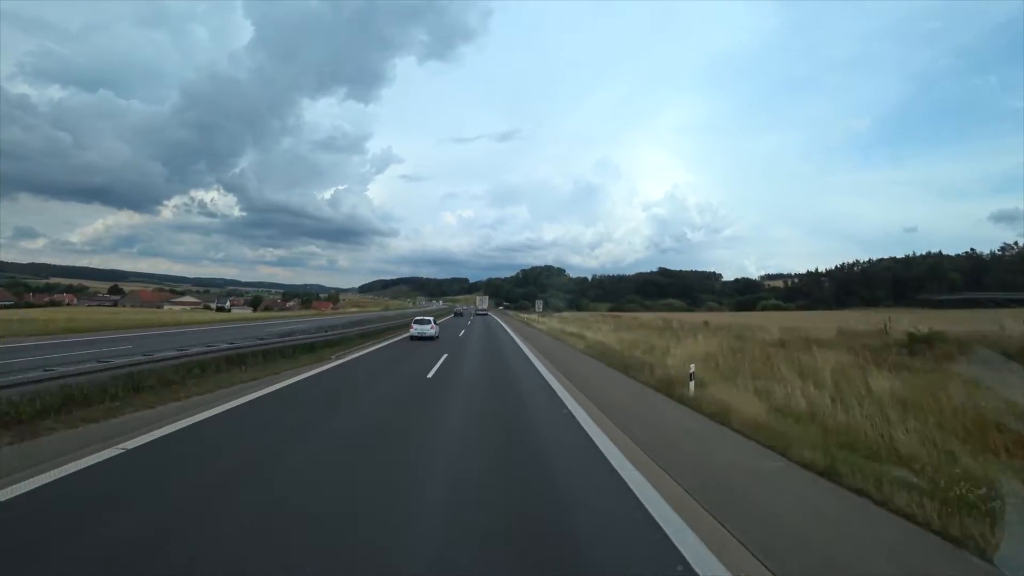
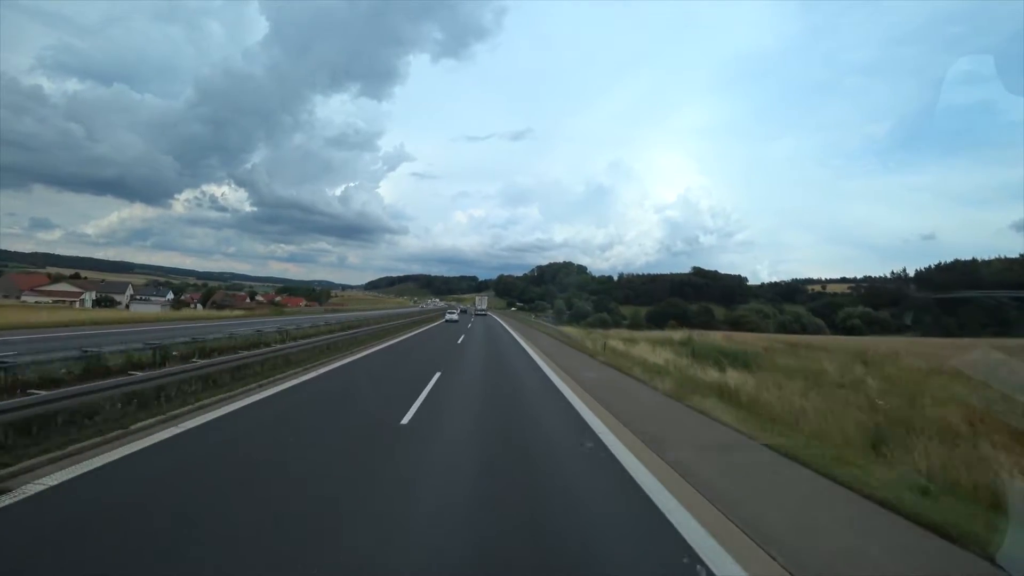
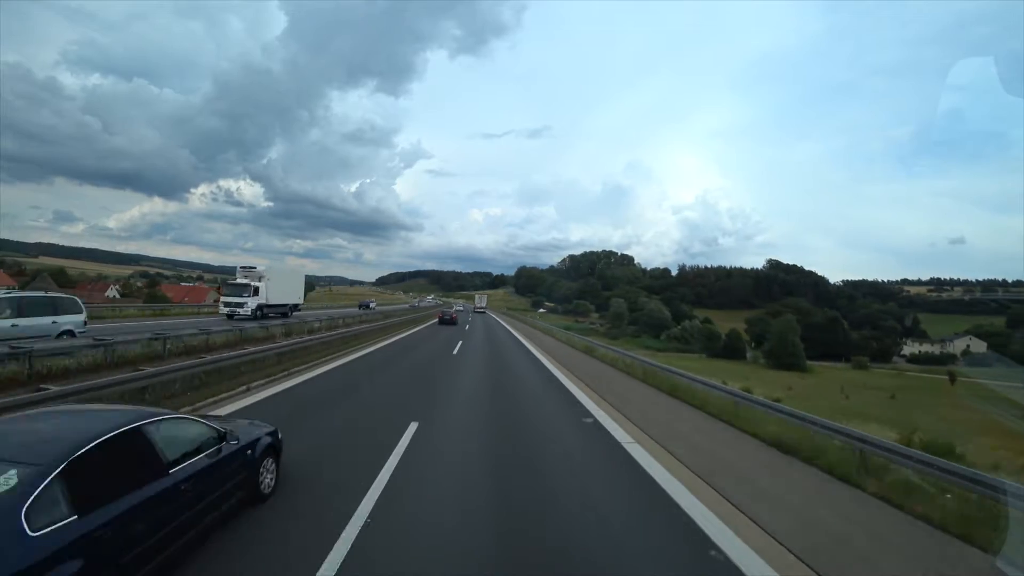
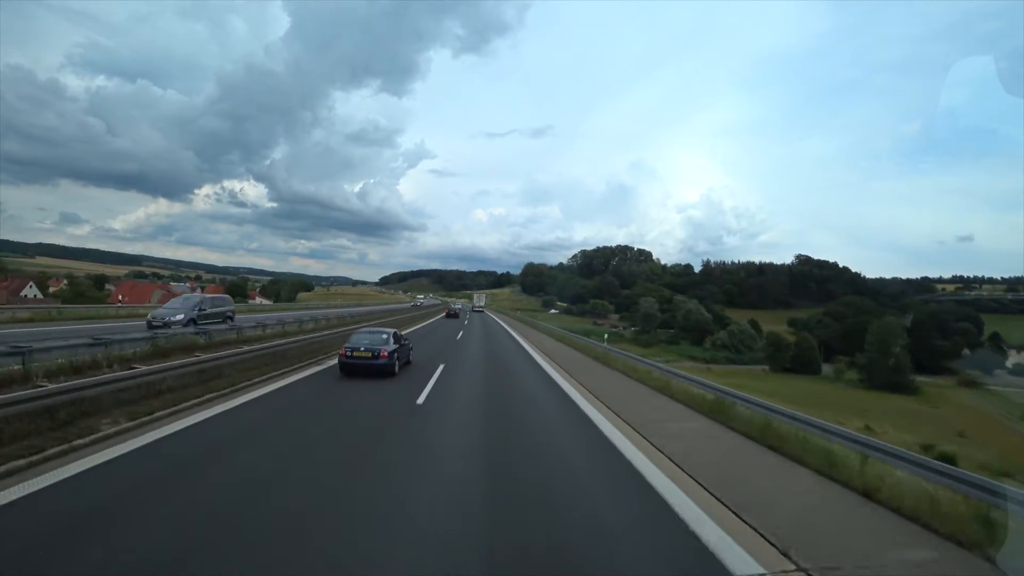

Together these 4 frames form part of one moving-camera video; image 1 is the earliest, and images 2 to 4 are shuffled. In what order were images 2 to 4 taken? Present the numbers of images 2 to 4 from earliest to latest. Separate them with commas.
2, 3, 4
